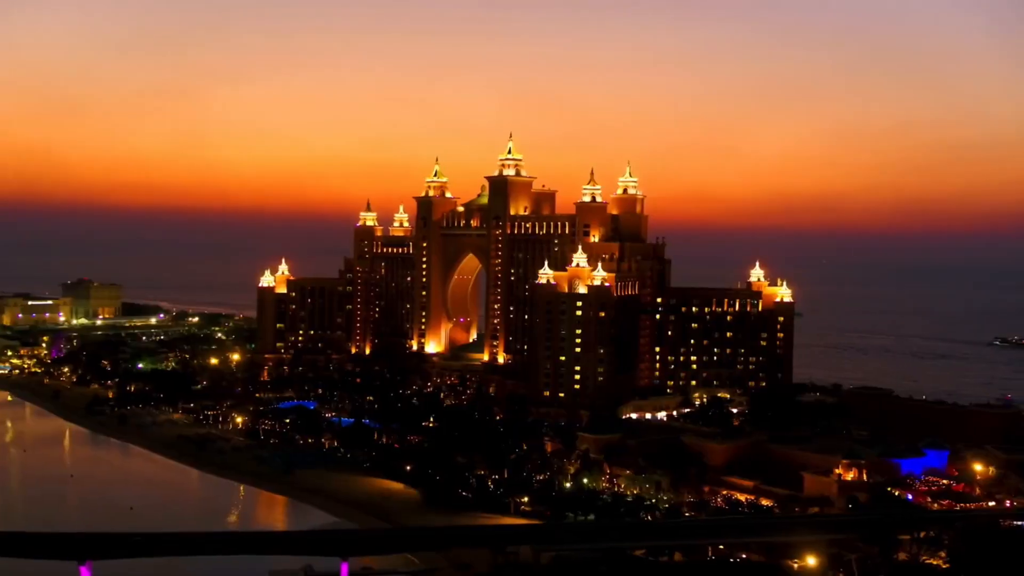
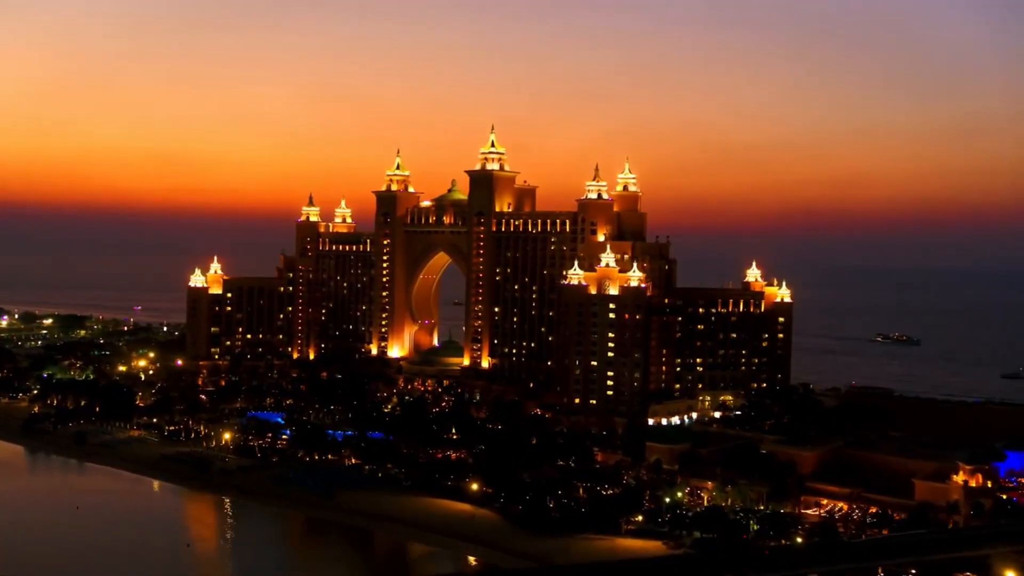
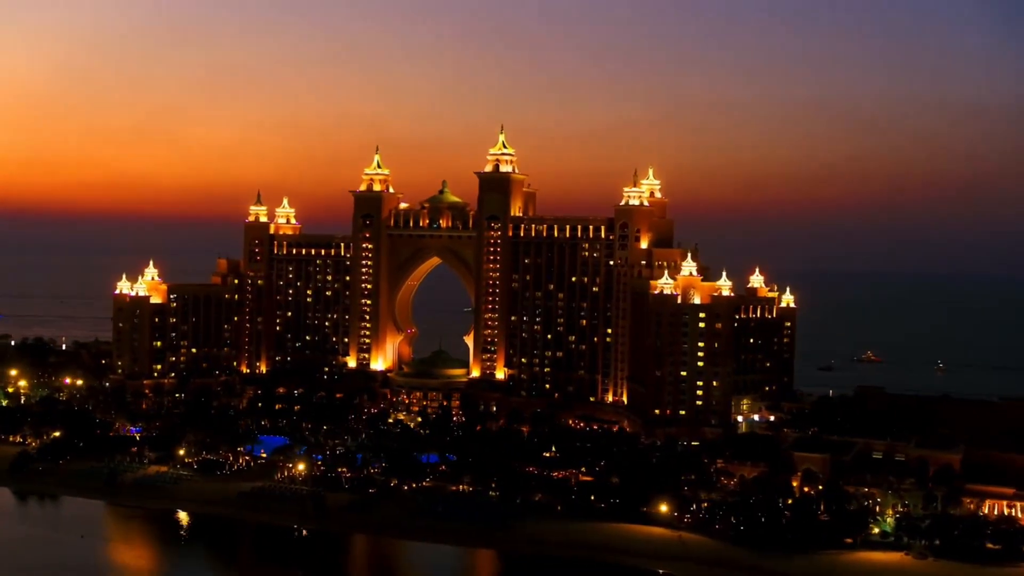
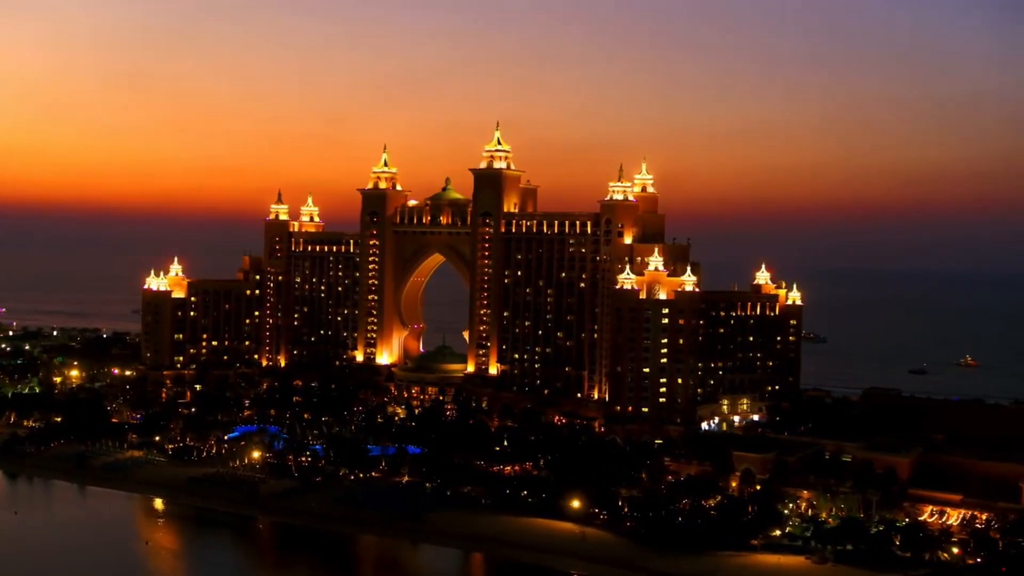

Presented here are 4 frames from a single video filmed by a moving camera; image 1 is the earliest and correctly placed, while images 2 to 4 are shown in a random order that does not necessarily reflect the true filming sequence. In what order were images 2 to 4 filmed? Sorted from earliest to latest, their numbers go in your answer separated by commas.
2, 4, 3
